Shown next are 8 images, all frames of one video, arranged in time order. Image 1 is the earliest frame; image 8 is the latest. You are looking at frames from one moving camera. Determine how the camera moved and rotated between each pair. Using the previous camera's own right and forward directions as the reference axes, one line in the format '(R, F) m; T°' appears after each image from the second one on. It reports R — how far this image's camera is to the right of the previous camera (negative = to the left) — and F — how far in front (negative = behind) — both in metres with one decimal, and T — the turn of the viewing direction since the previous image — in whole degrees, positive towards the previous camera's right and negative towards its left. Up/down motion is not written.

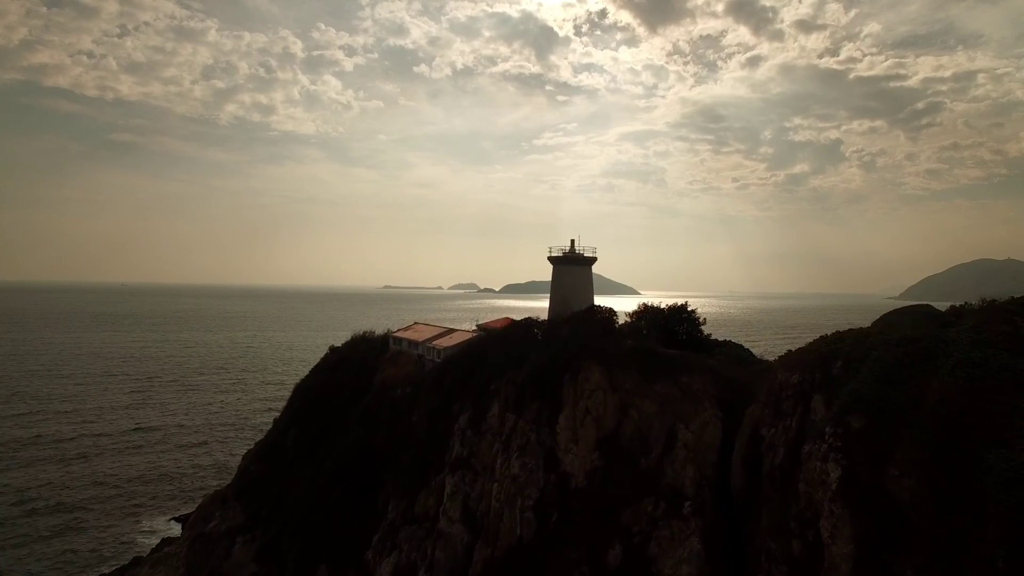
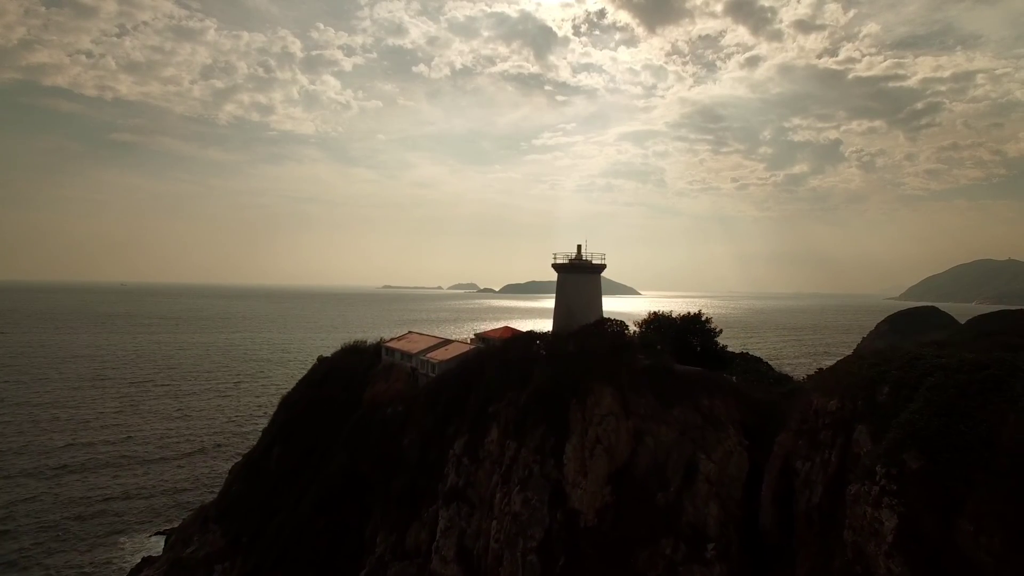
(0.0, +1.2) m; 0°
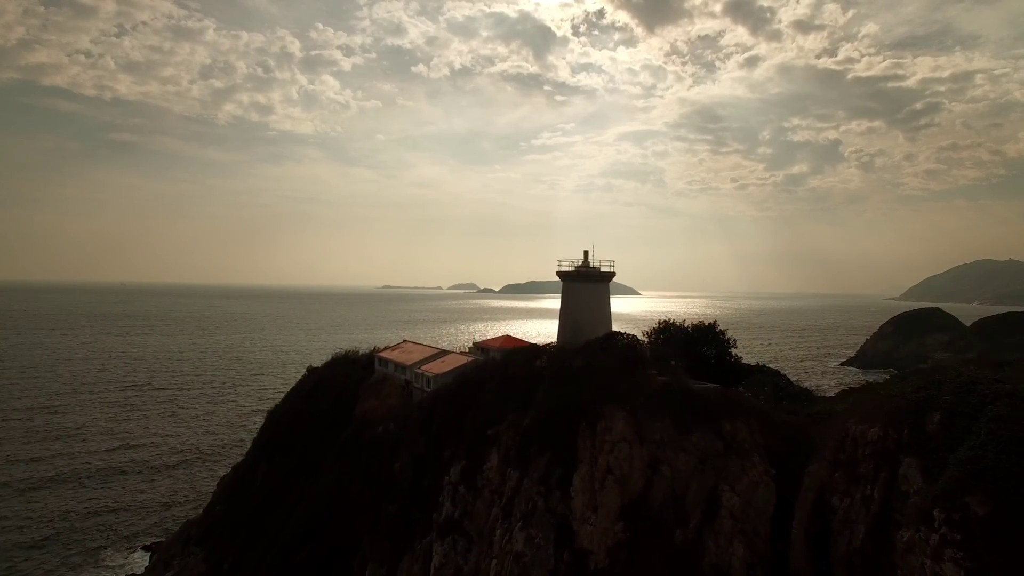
(0.0, +1.0) m; 0°
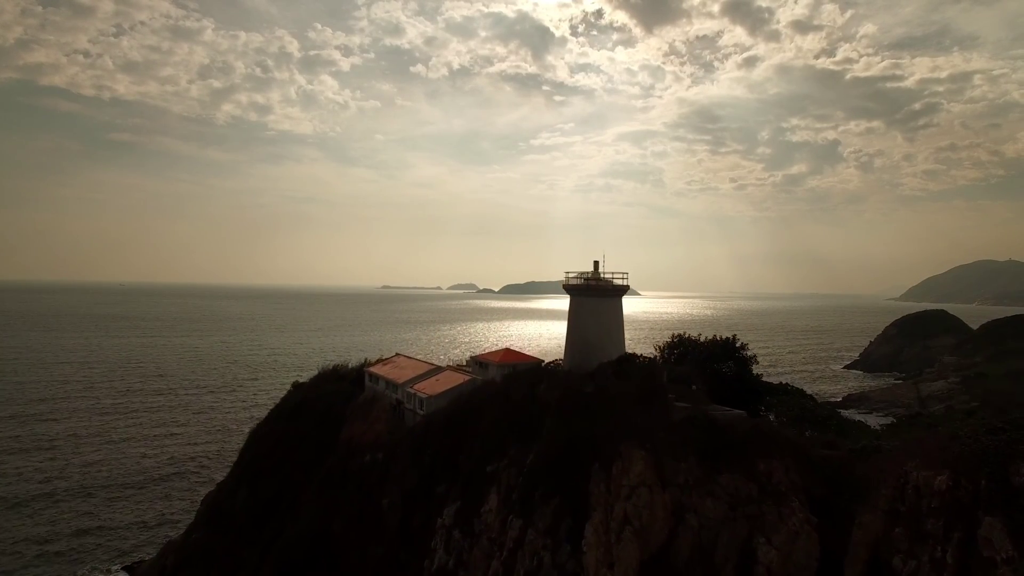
(-1.2, -0.3) m; 0°
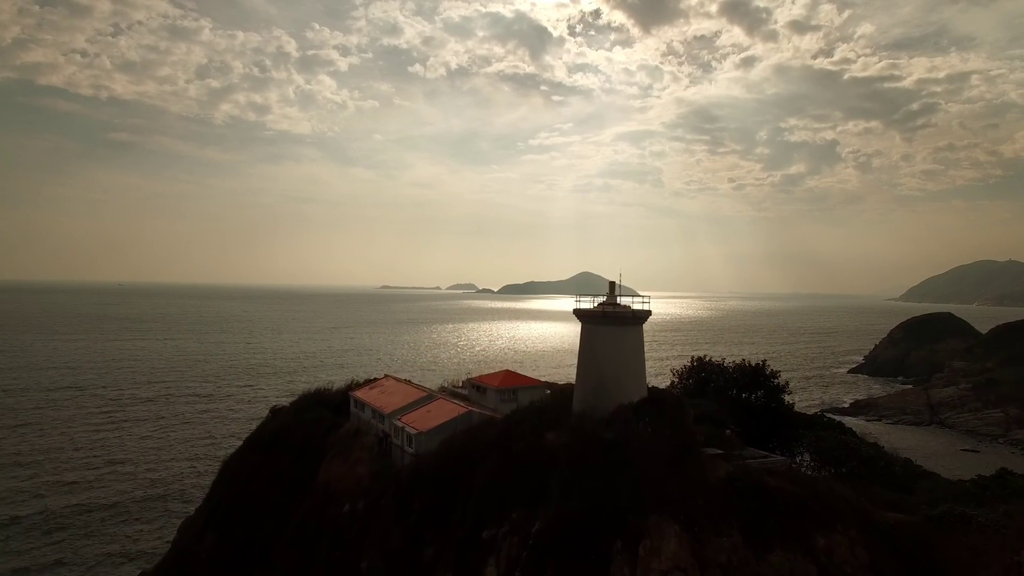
(-0.4, +1.5) m; 0°
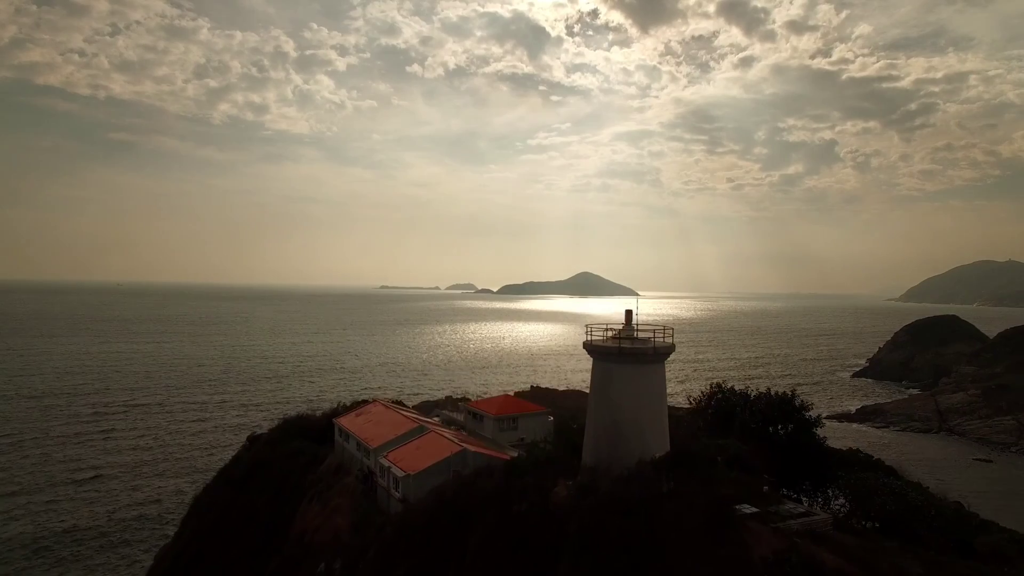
(0.0, +1.7) m; 0°
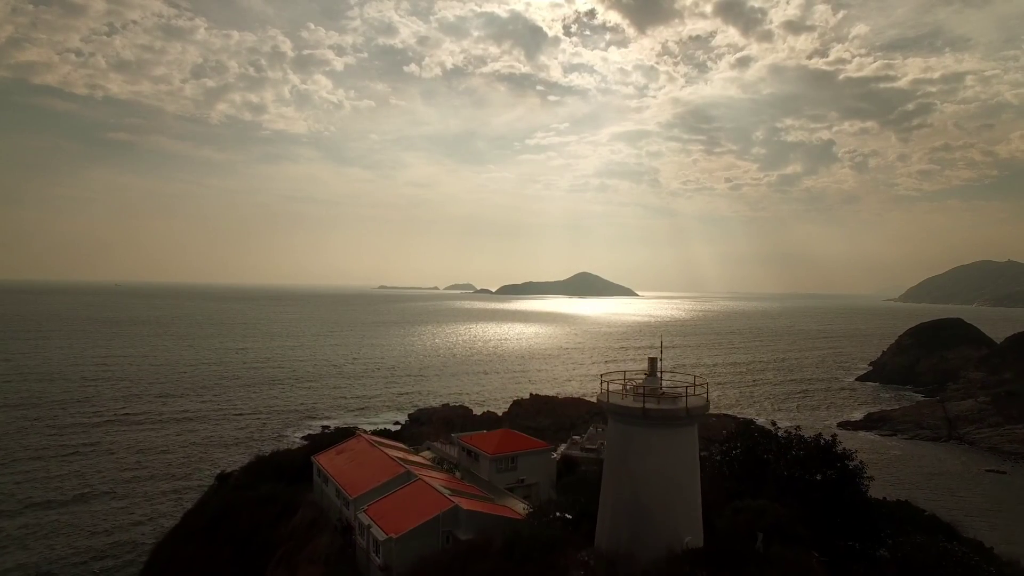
(0.0, +1.8) m; 0°
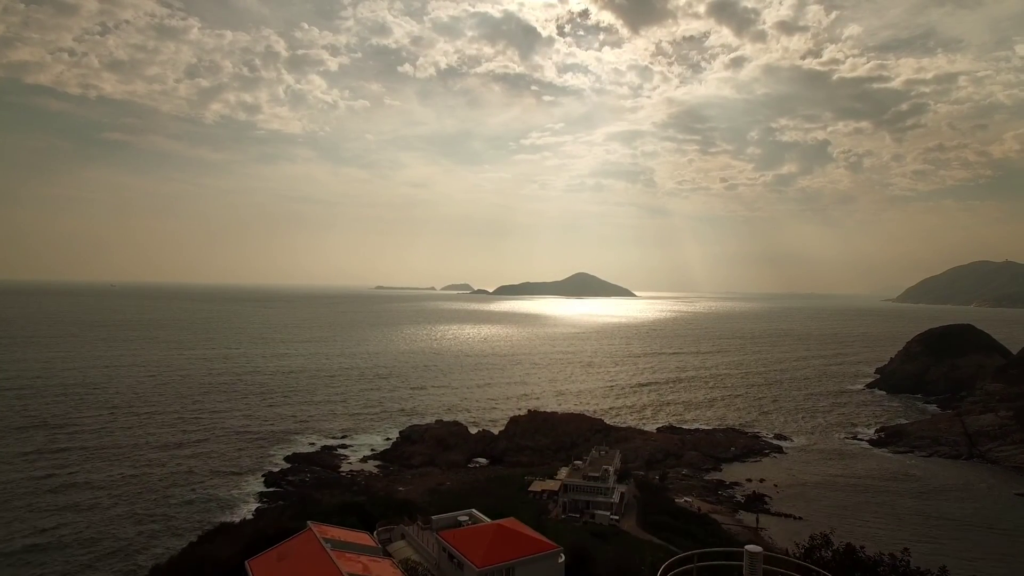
(0.0, +3.7) m; 0°
